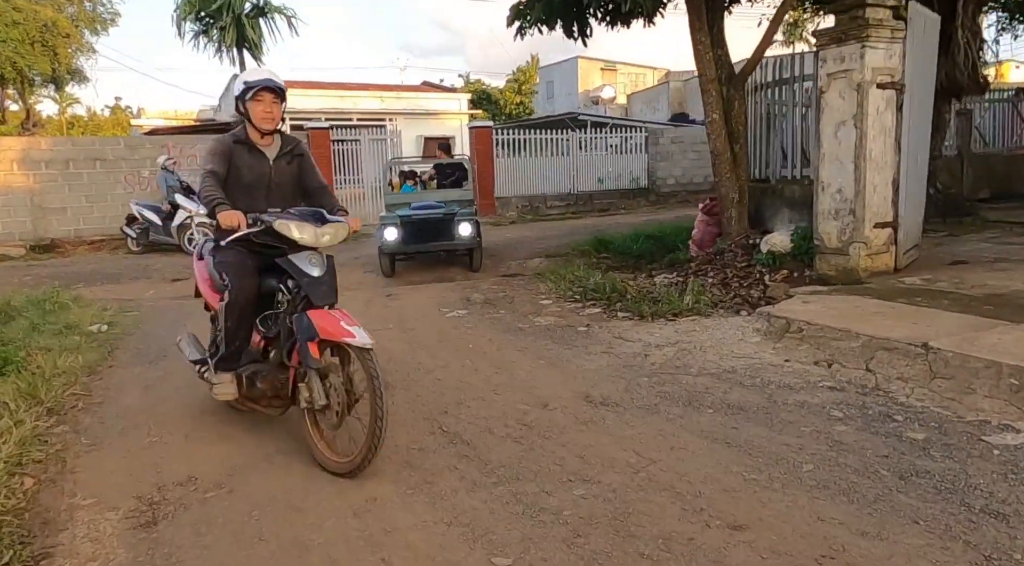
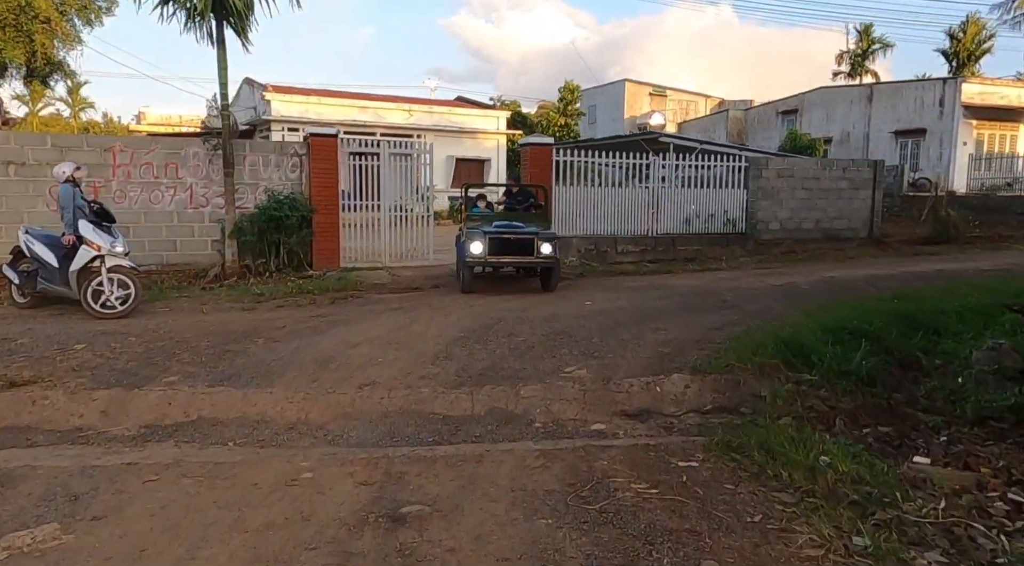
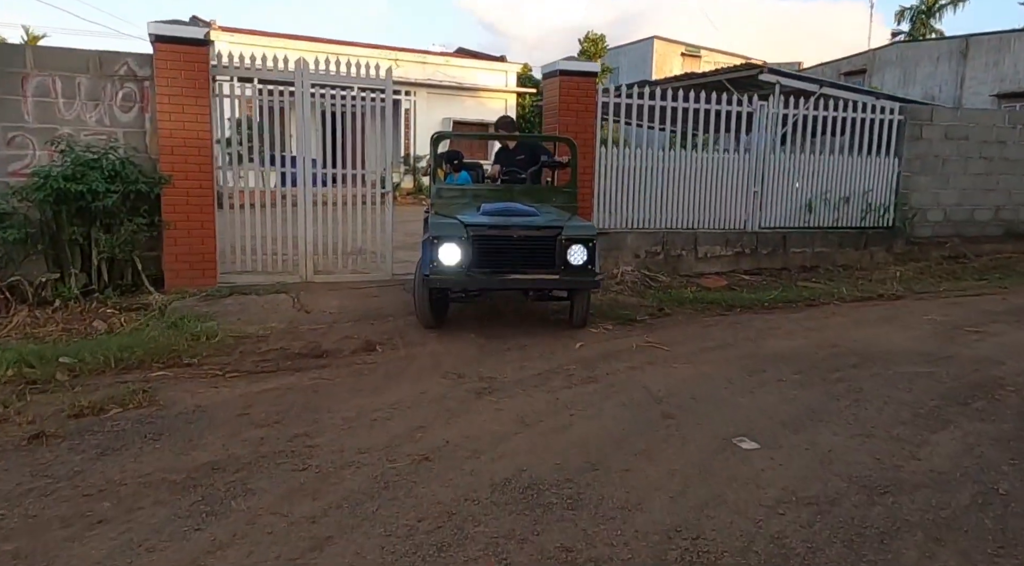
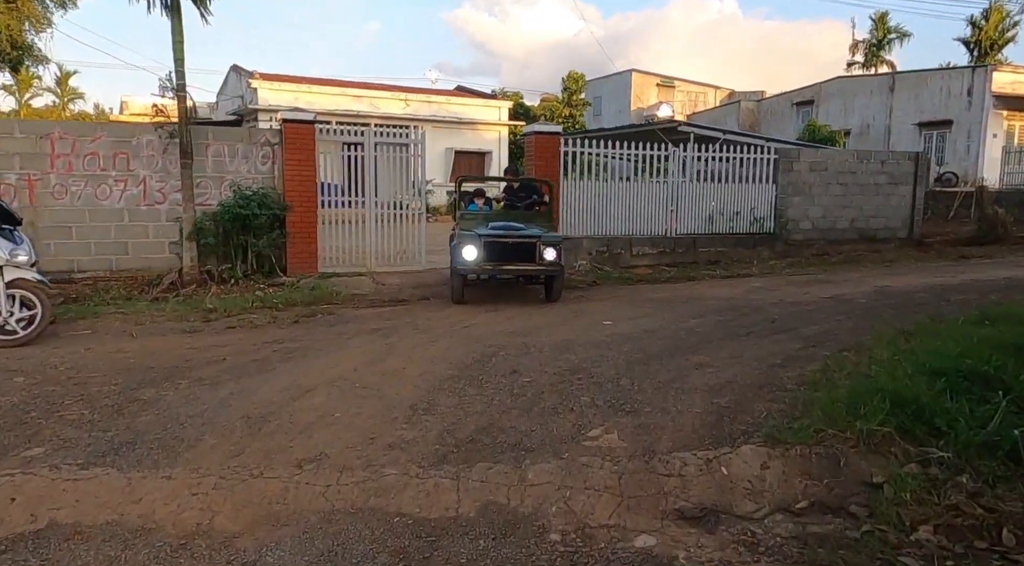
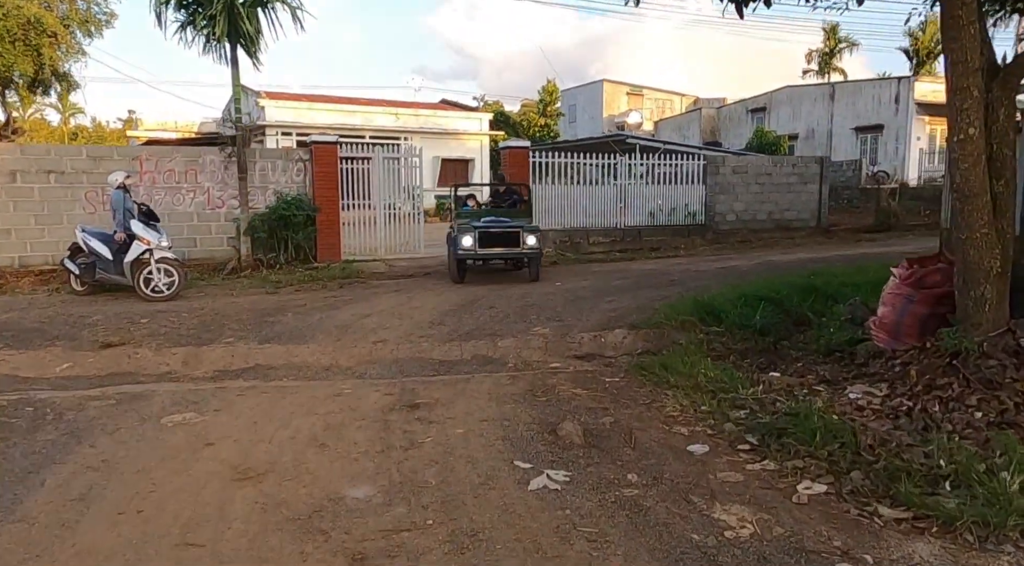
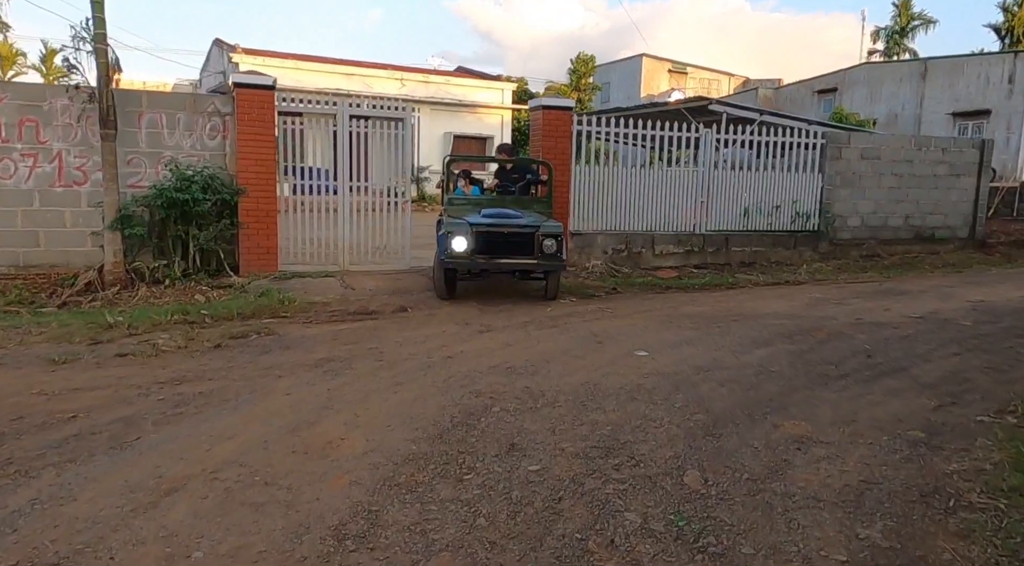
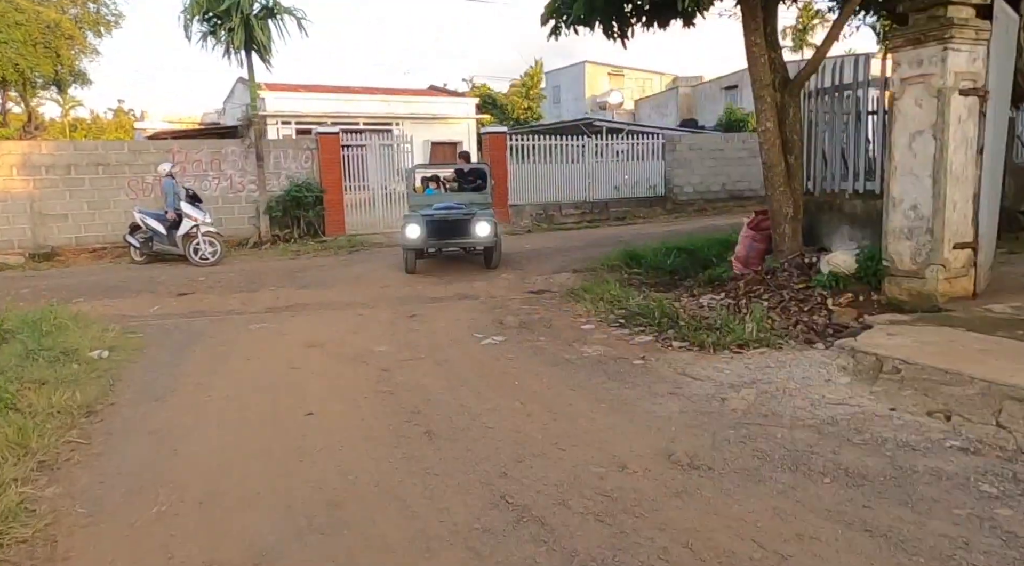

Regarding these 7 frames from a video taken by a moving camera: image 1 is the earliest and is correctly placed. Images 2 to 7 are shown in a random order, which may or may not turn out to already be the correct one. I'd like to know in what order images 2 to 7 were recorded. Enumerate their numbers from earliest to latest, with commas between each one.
7, 5, 2, 4, 6, 3
